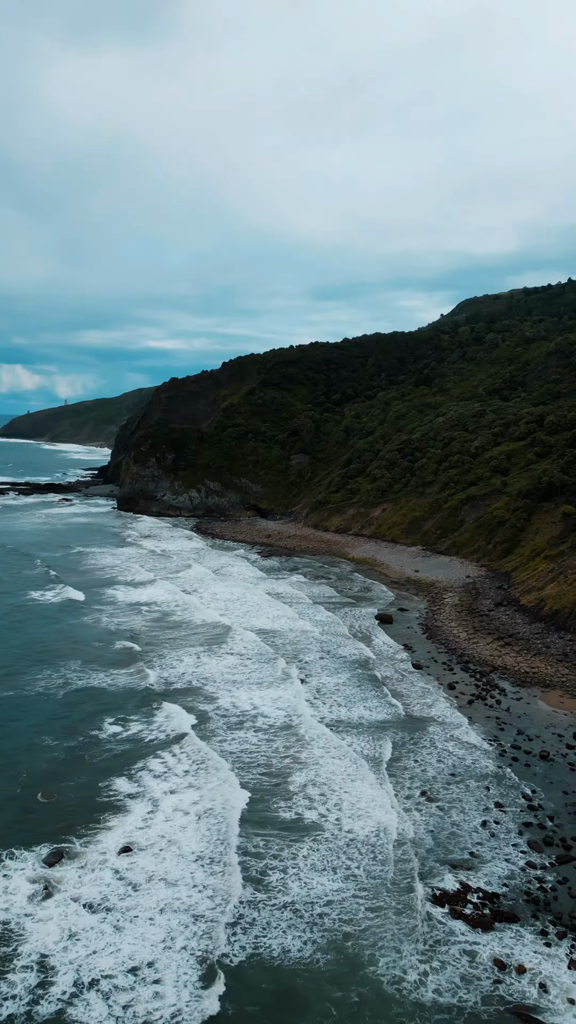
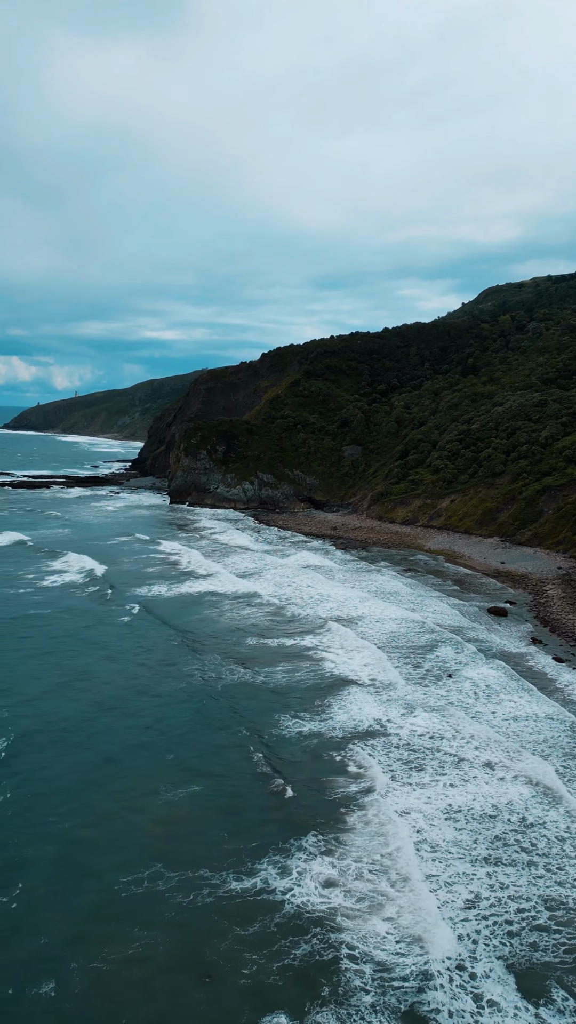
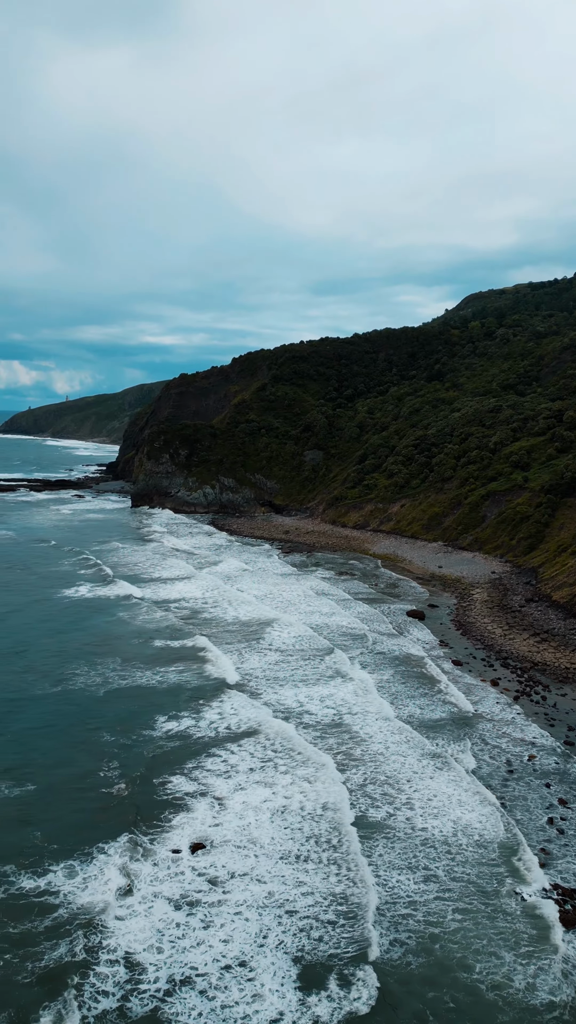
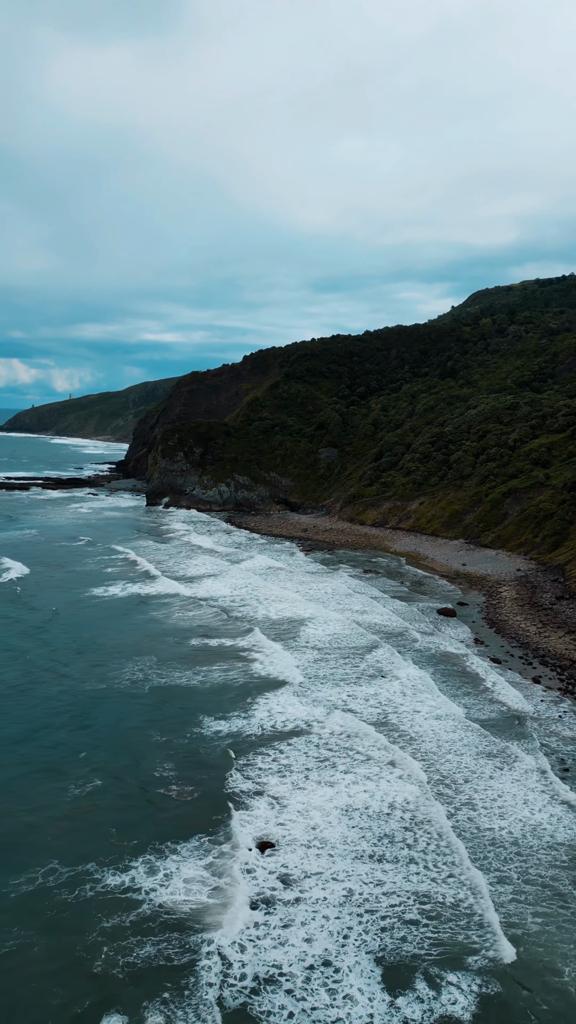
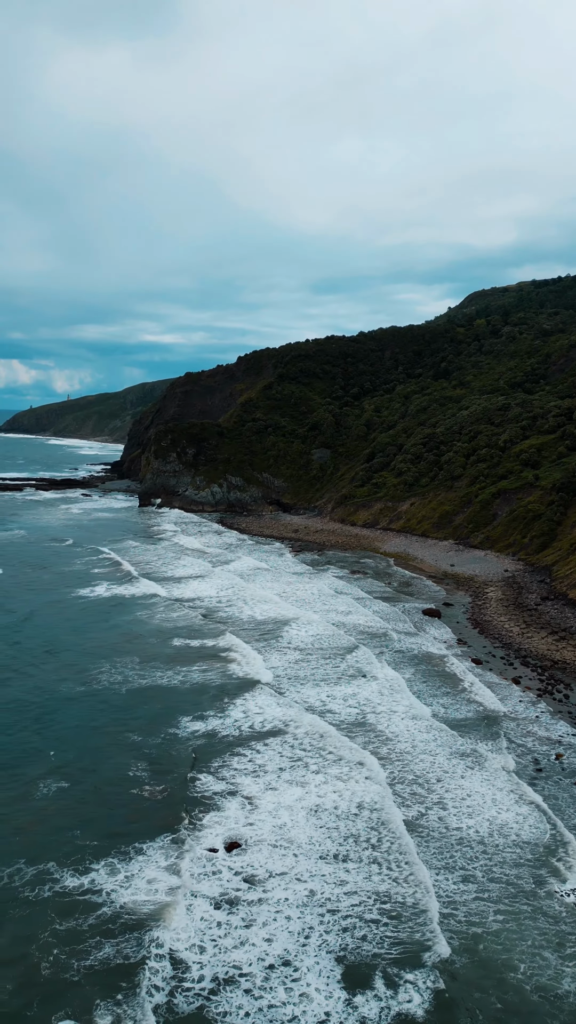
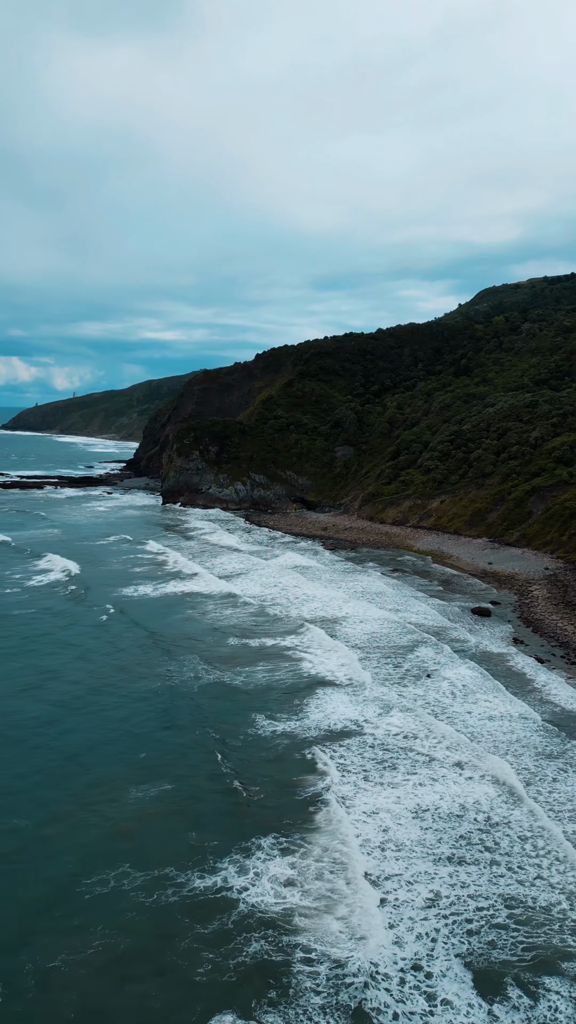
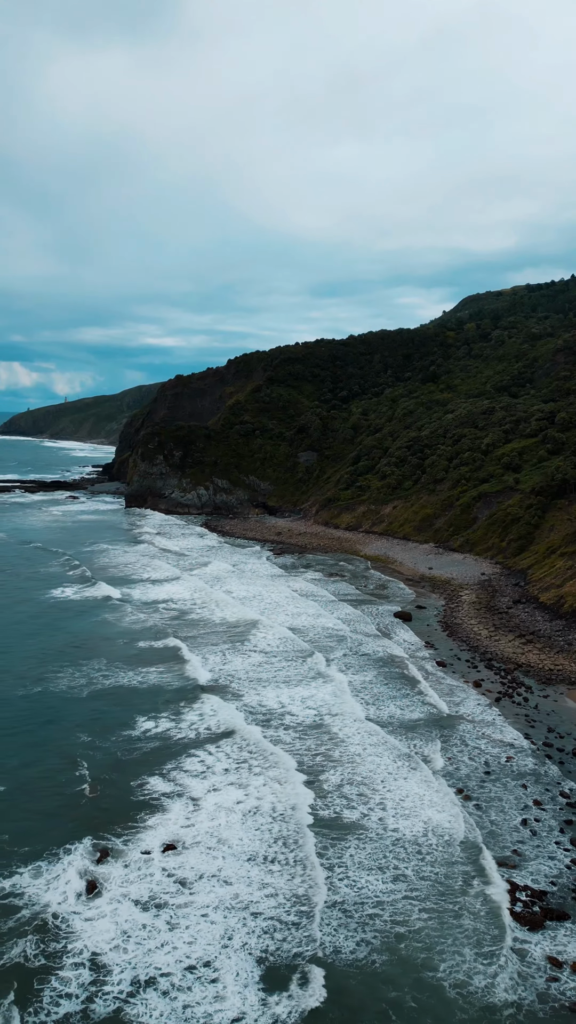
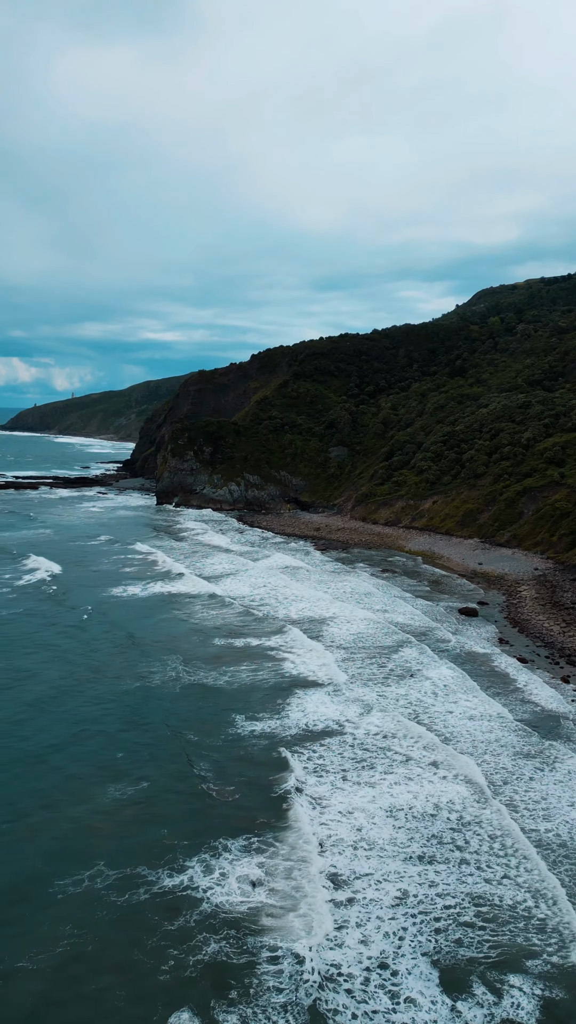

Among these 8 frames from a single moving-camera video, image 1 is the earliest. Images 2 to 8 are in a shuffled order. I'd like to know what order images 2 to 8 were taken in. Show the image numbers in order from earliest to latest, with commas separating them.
7, 3, 5, 4, 8, 6, 2
